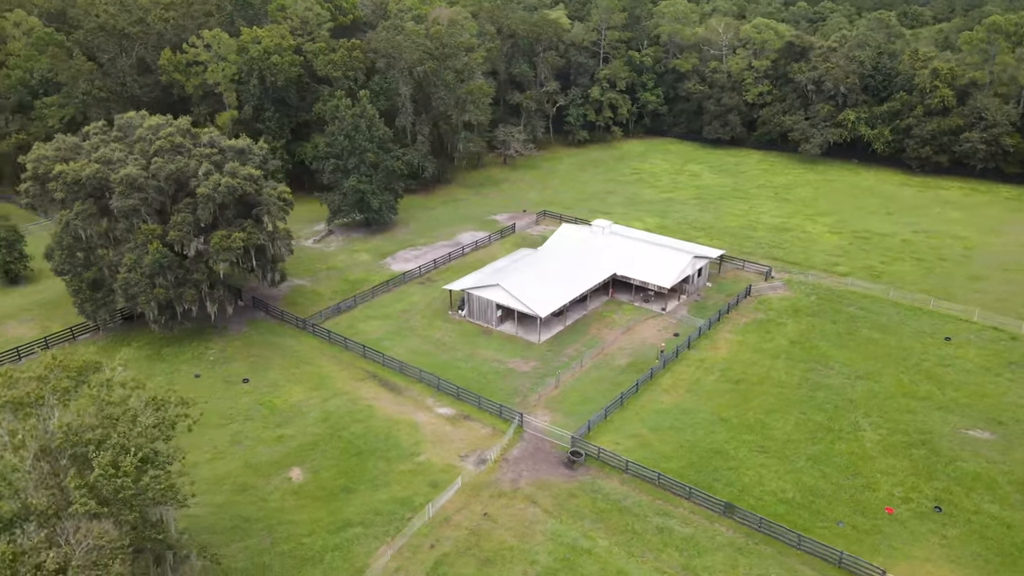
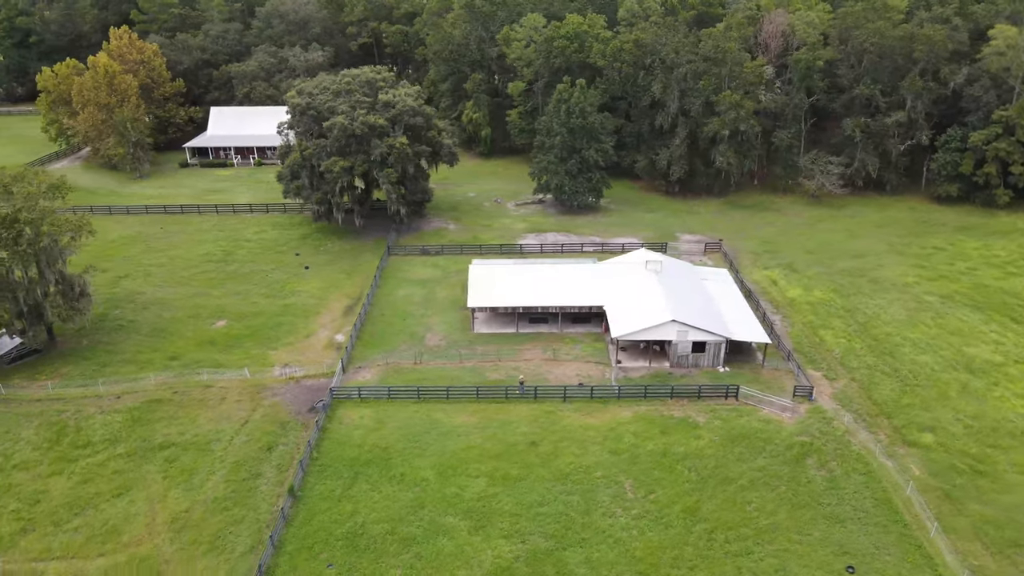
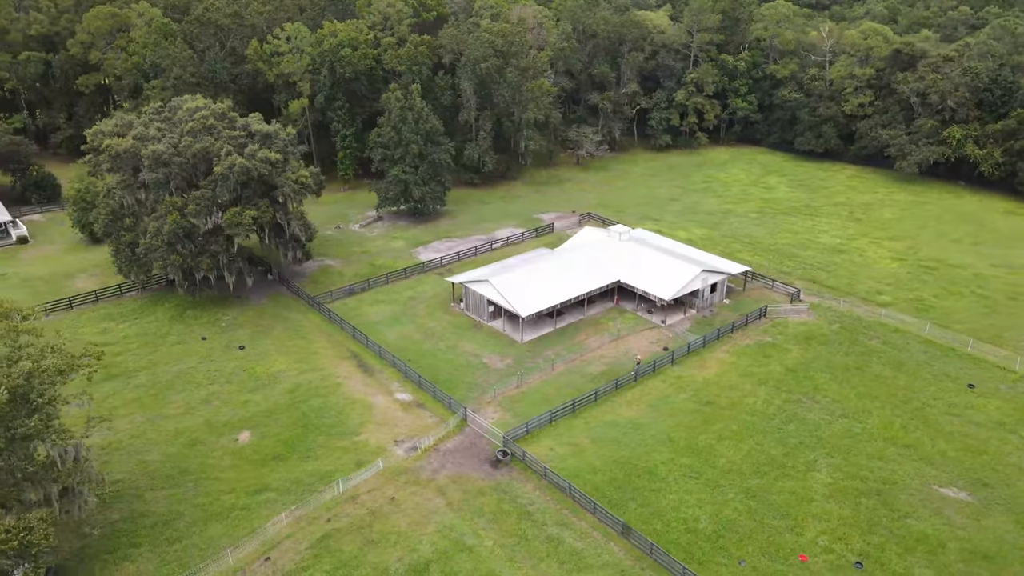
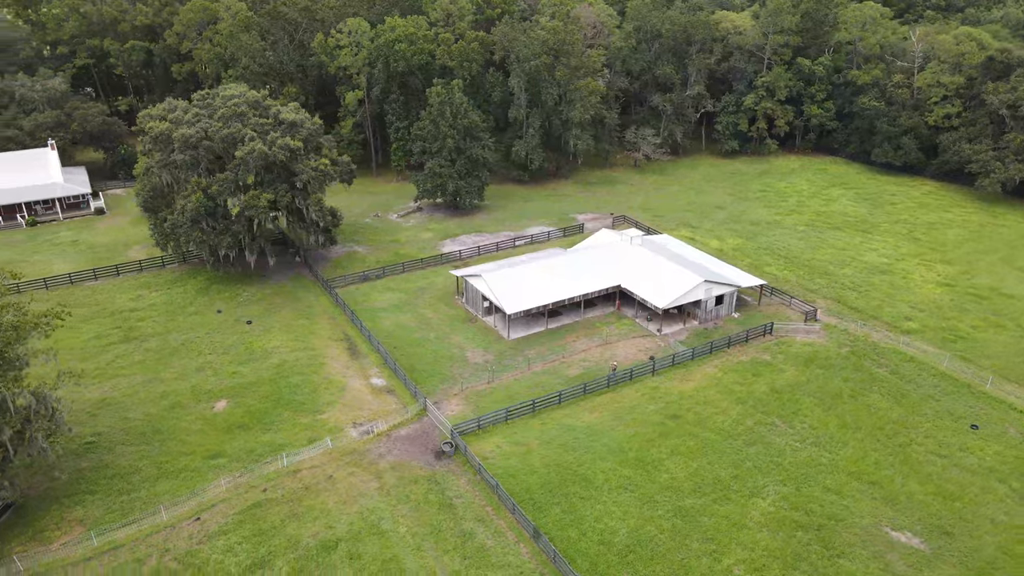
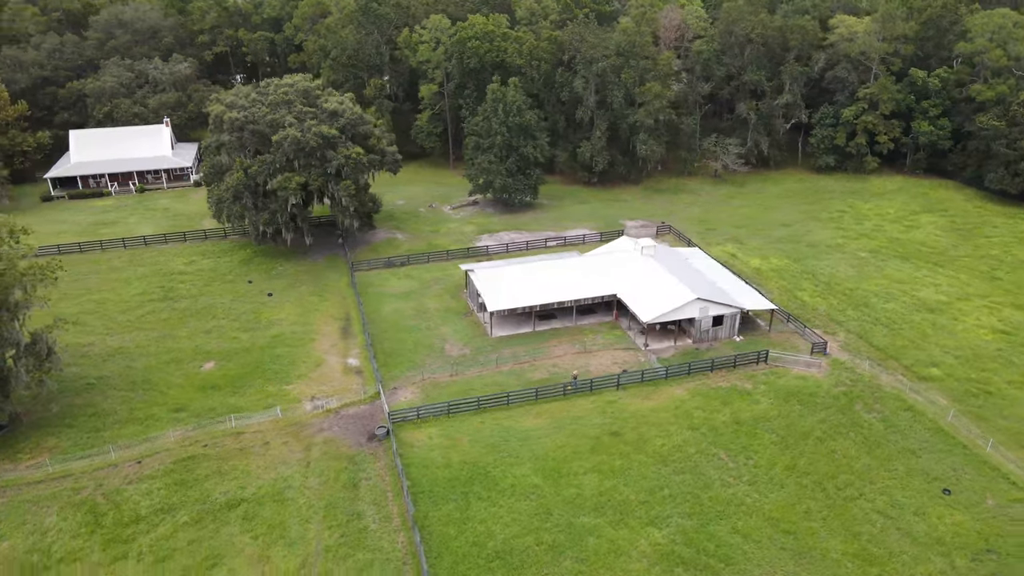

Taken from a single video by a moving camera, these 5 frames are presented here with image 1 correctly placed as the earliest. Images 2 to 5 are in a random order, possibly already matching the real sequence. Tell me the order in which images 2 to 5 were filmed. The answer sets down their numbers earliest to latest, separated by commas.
3, 4, 5, 2
